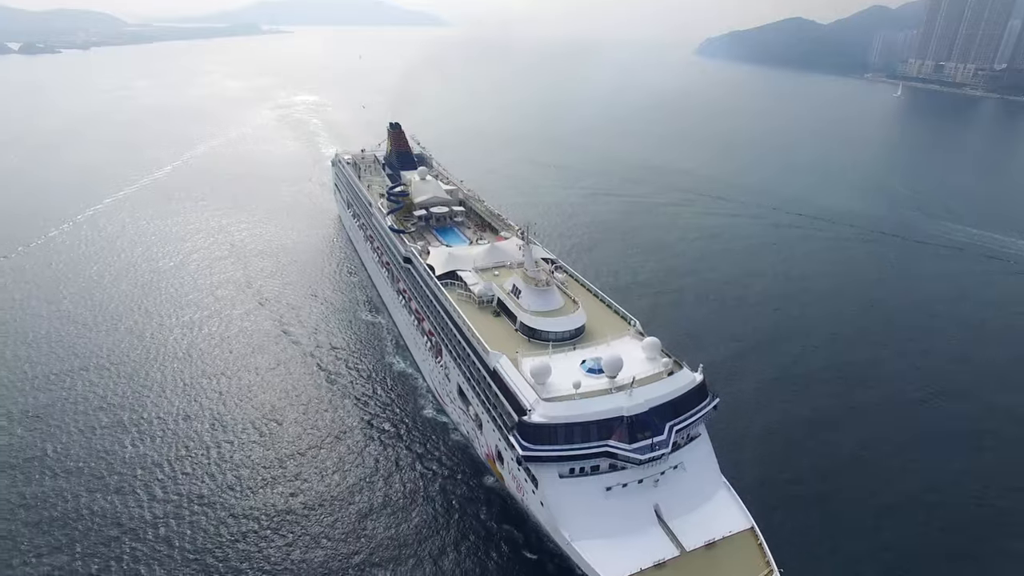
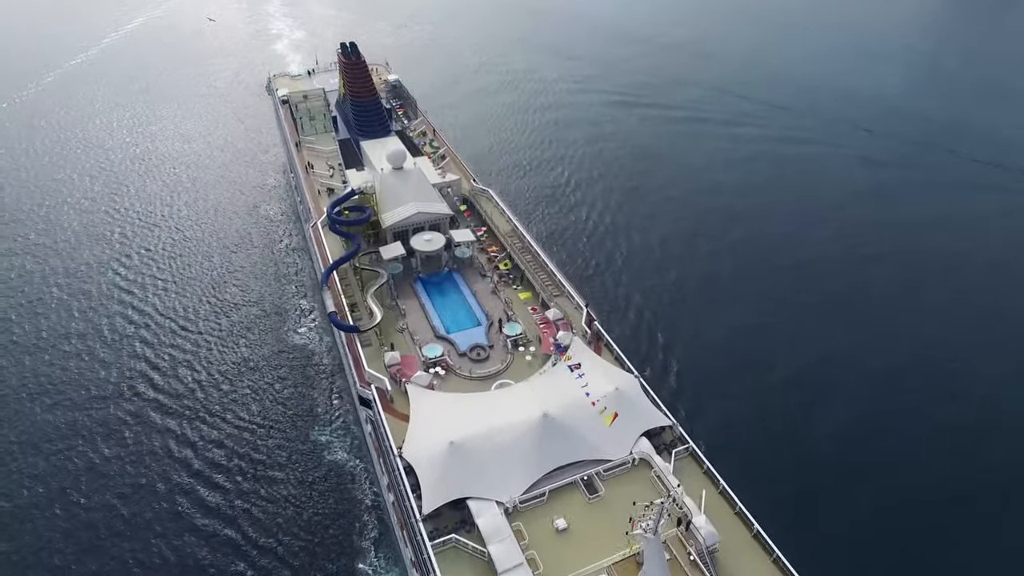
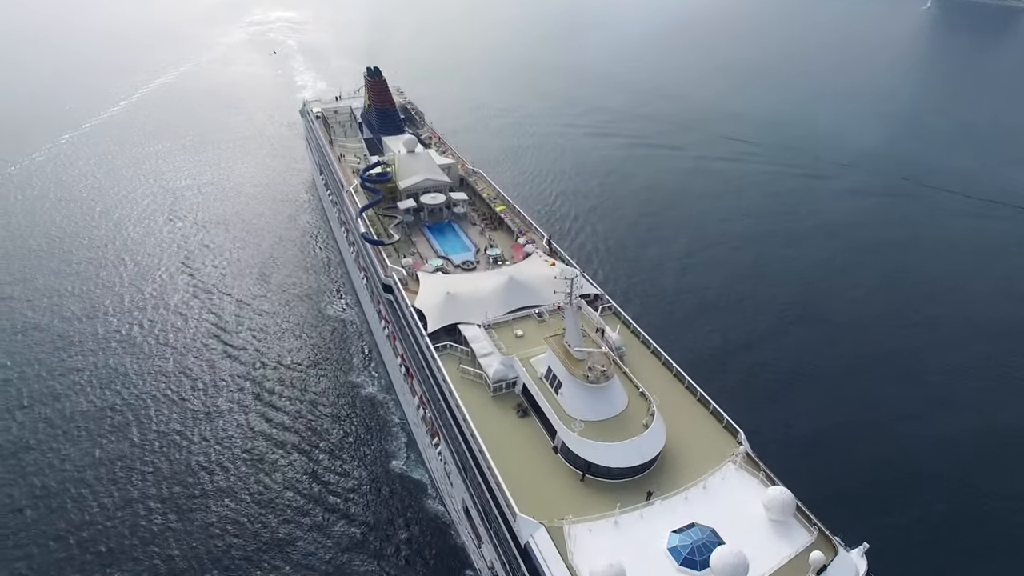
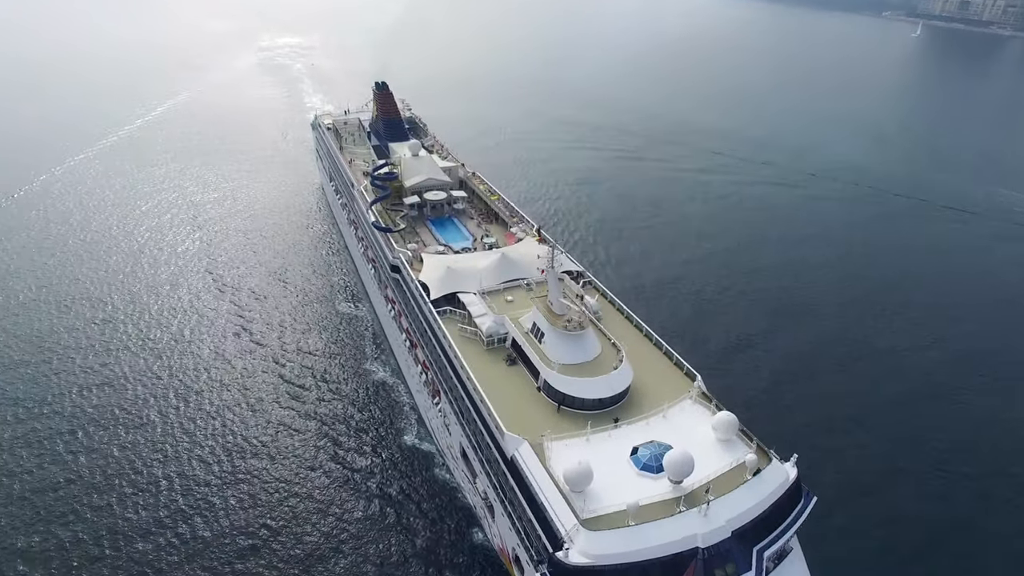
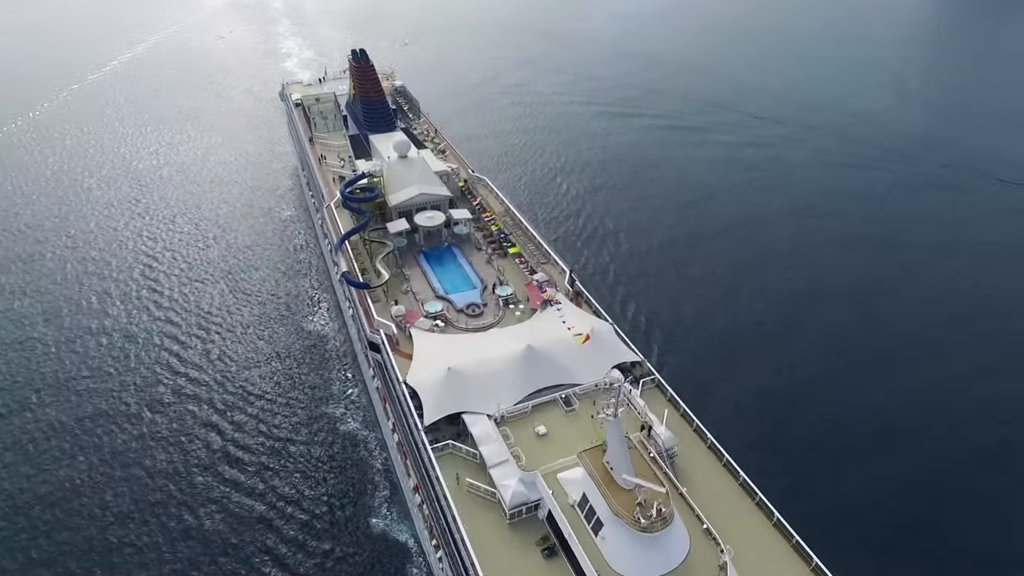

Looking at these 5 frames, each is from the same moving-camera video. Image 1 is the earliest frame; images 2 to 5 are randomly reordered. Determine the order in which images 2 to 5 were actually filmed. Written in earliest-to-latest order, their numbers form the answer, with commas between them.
4, 3, 5, 2
